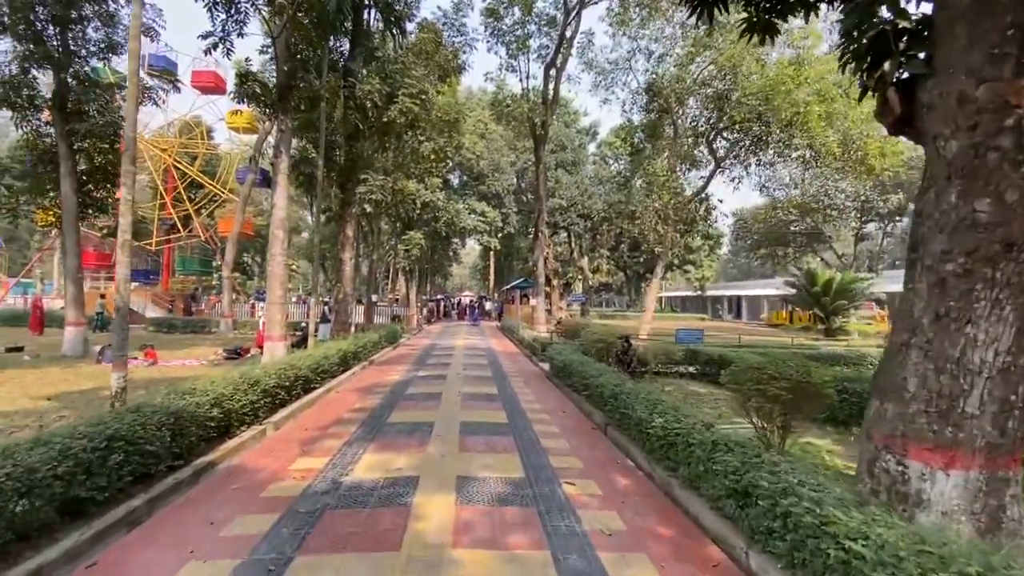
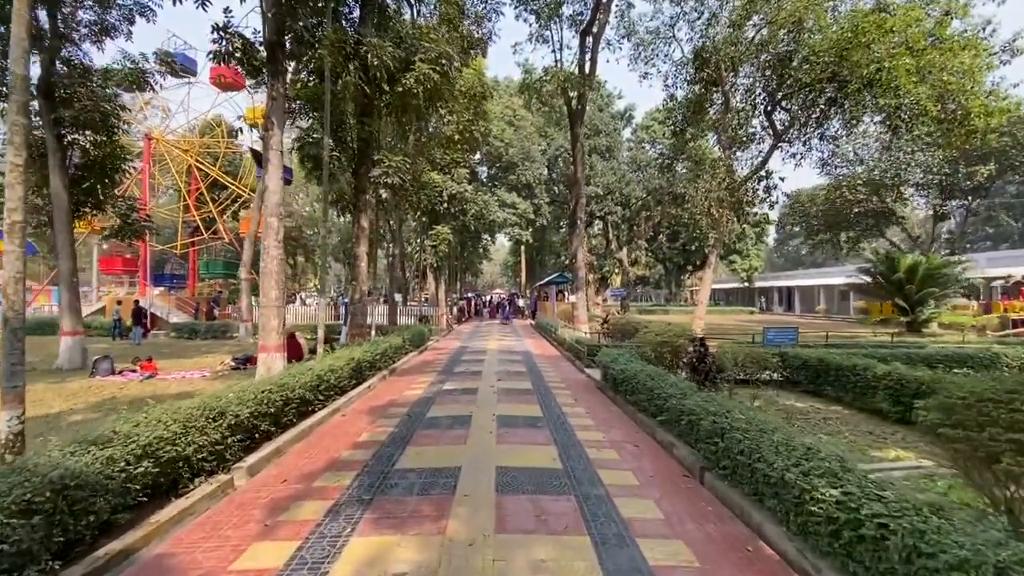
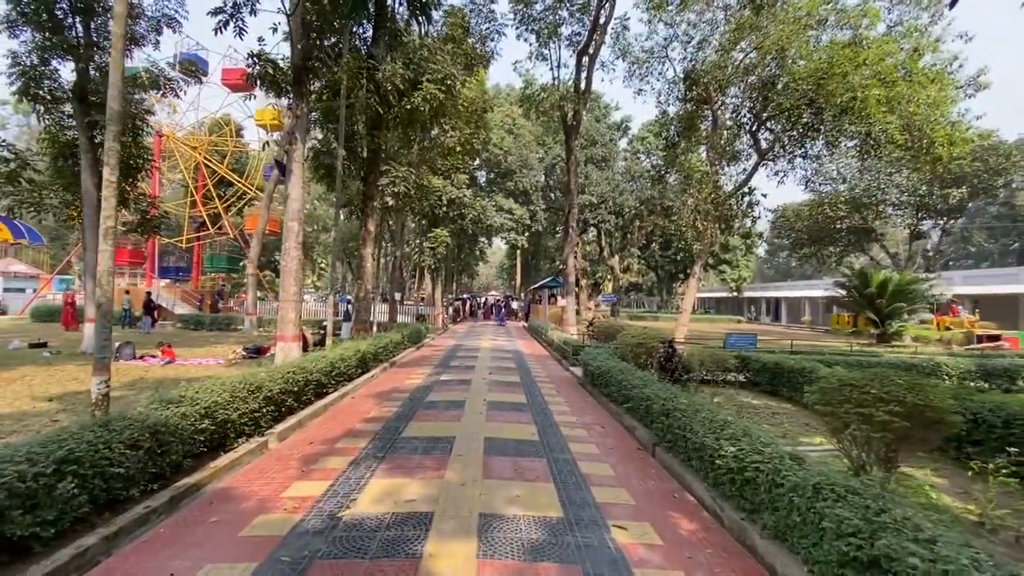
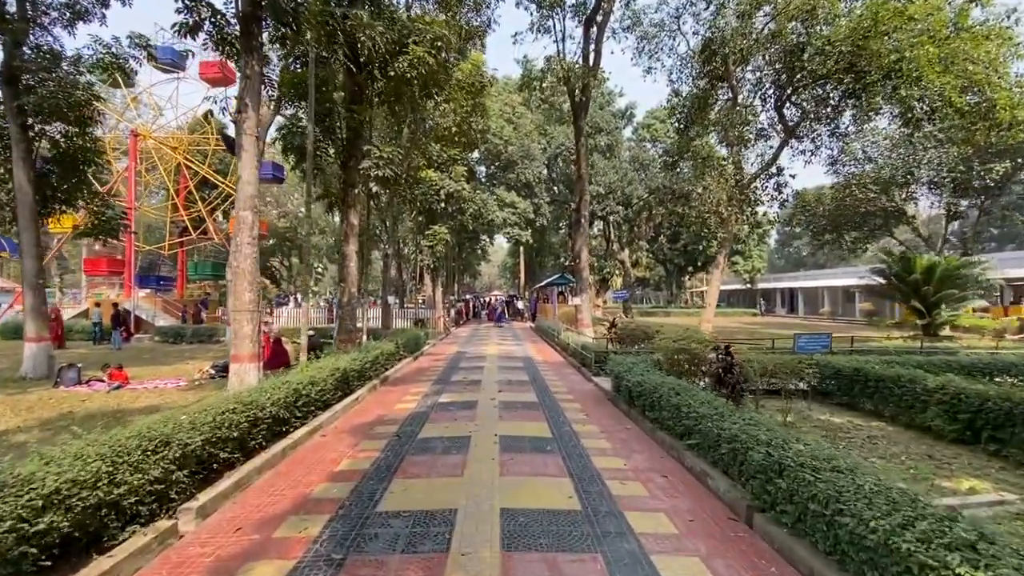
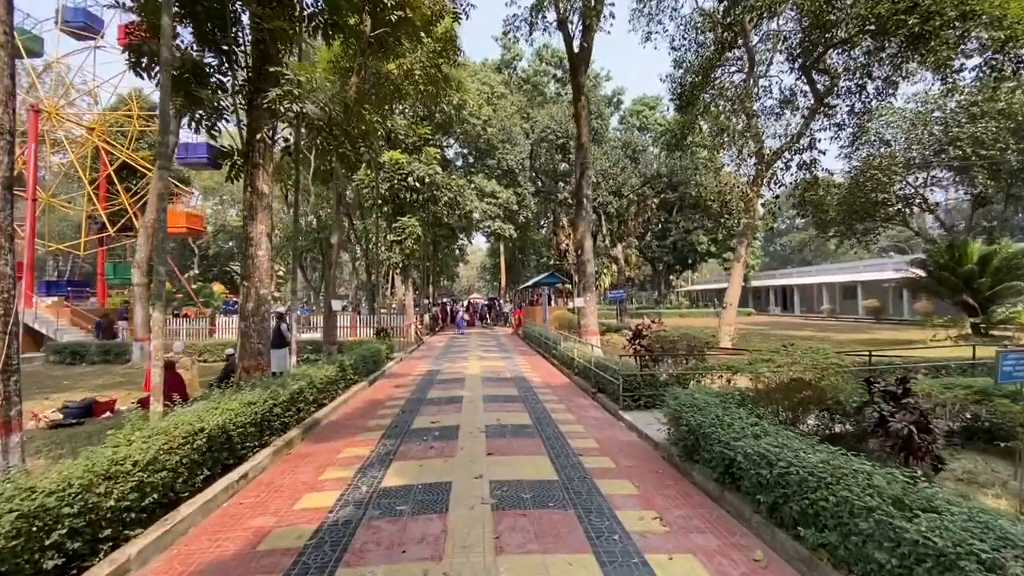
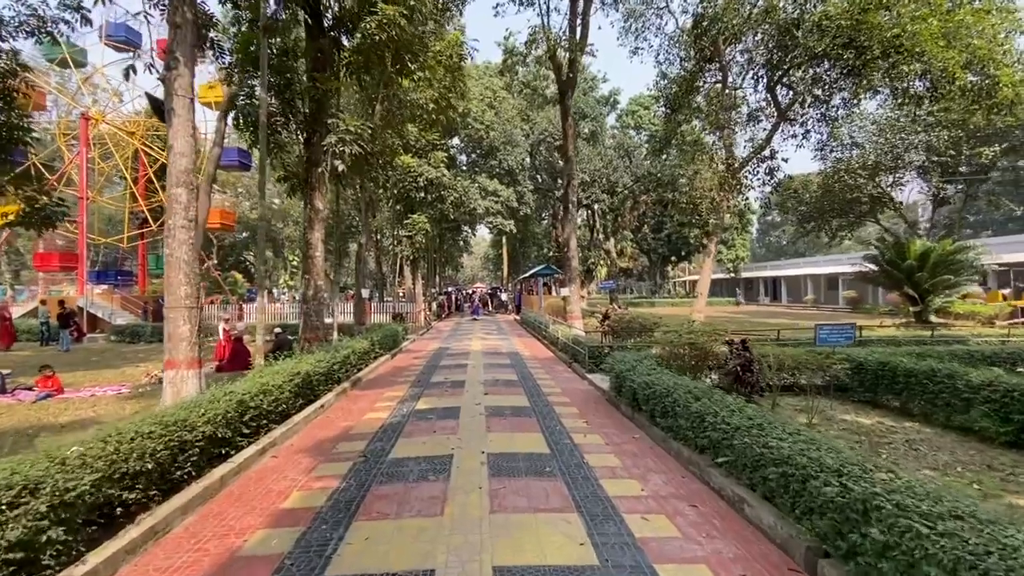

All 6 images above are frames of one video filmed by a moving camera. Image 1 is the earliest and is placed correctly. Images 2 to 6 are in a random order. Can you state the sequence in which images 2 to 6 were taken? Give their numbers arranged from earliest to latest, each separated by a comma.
3, 2, 4, 6, 5
